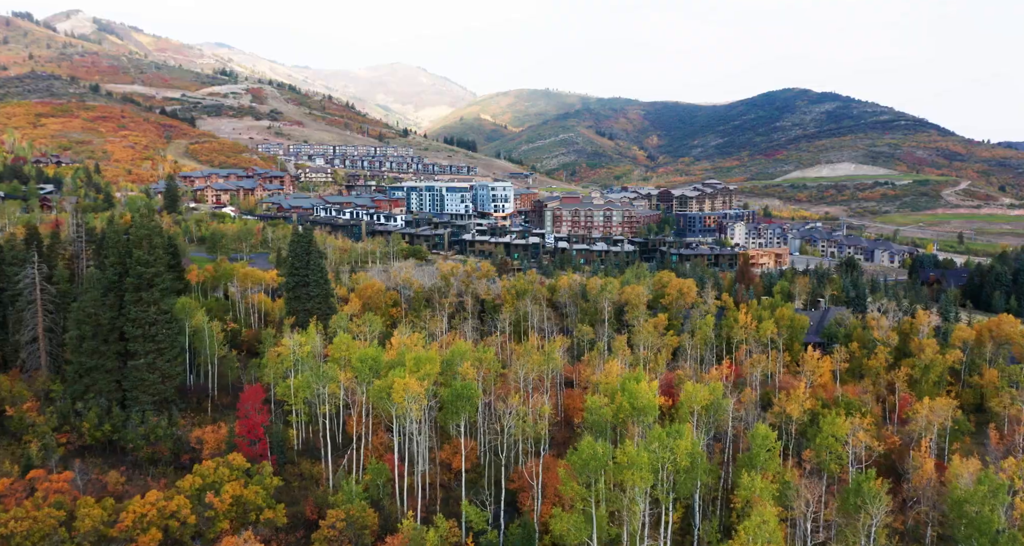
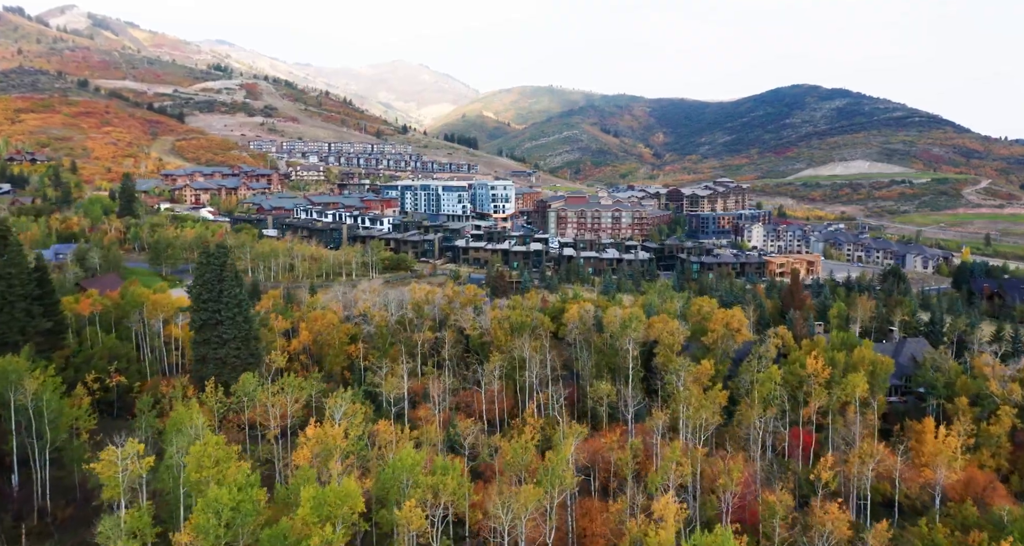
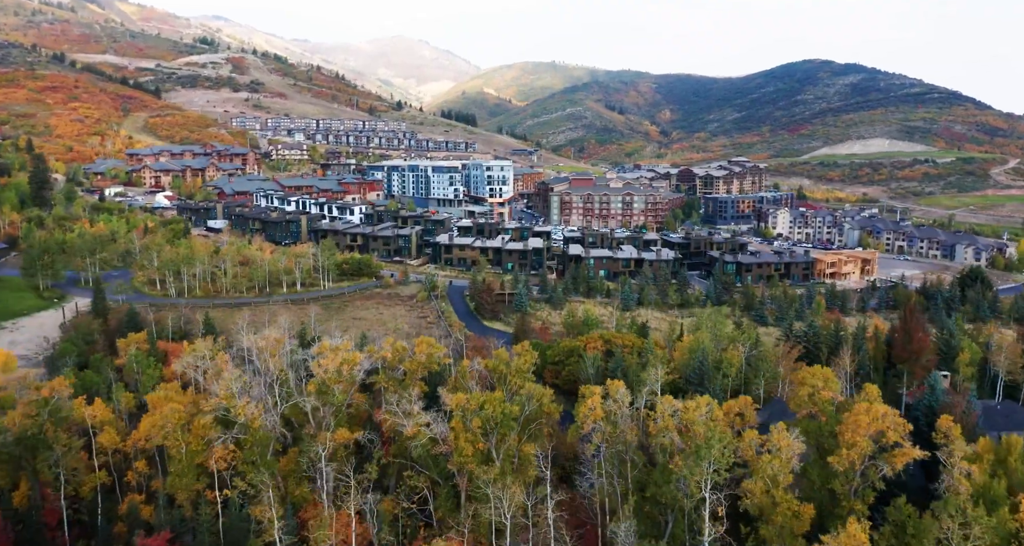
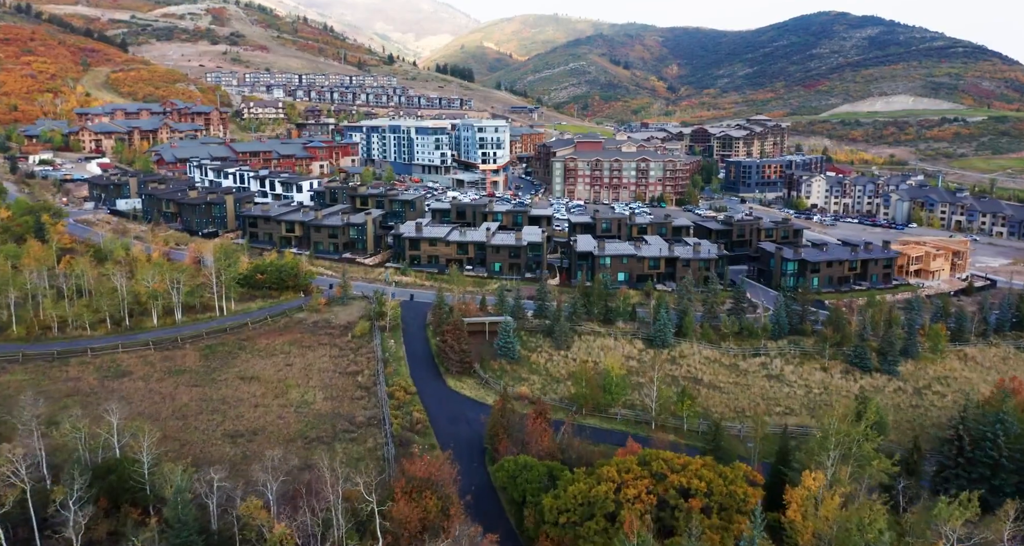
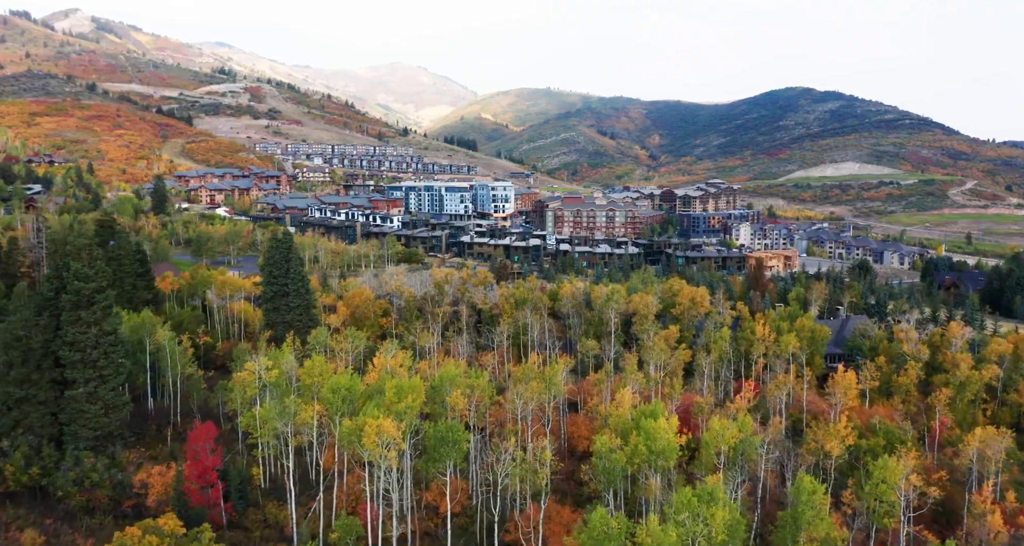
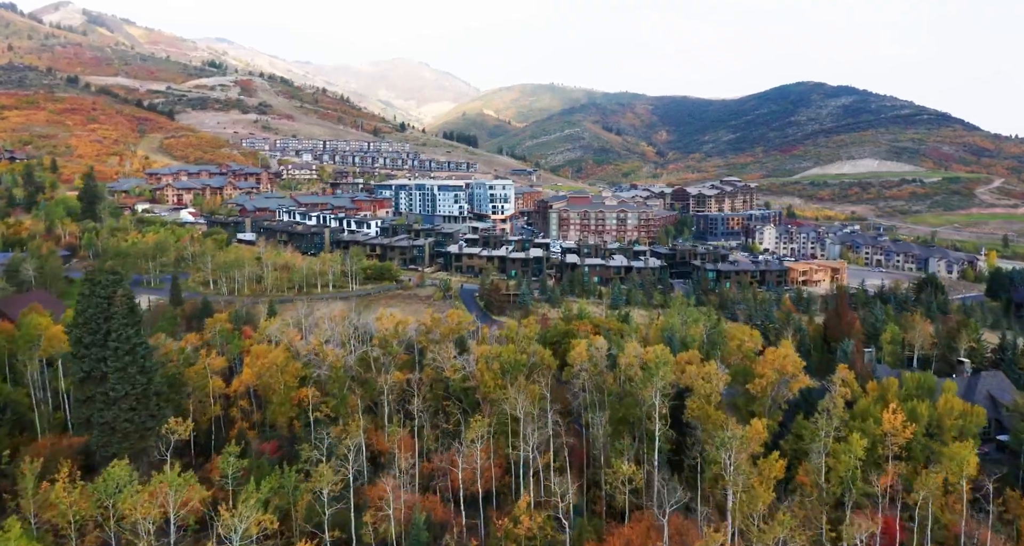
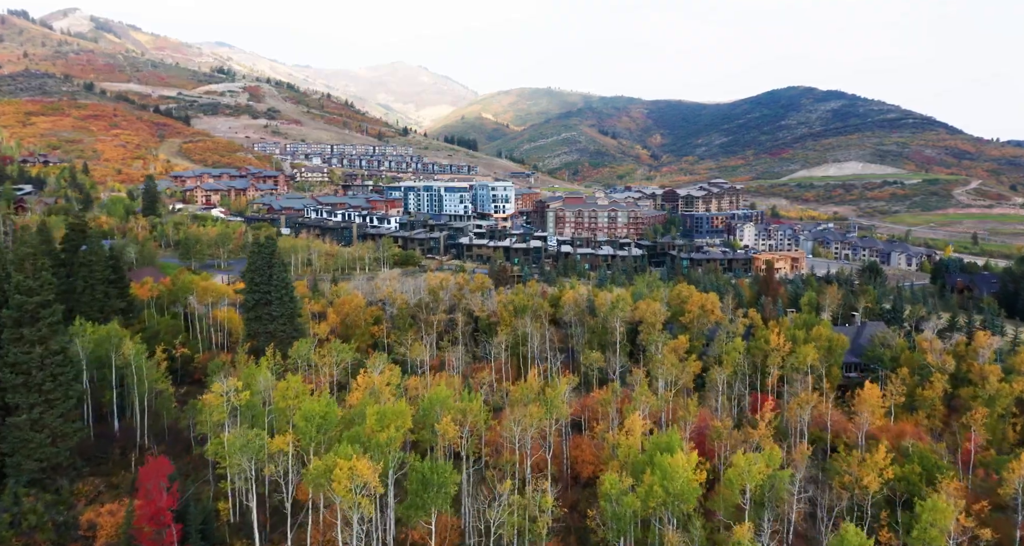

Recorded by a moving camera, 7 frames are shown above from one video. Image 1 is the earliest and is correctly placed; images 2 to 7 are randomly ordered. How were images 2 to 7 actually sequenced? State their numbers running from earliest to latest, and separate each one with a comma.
5, 7, 2, 6, 3, 4
